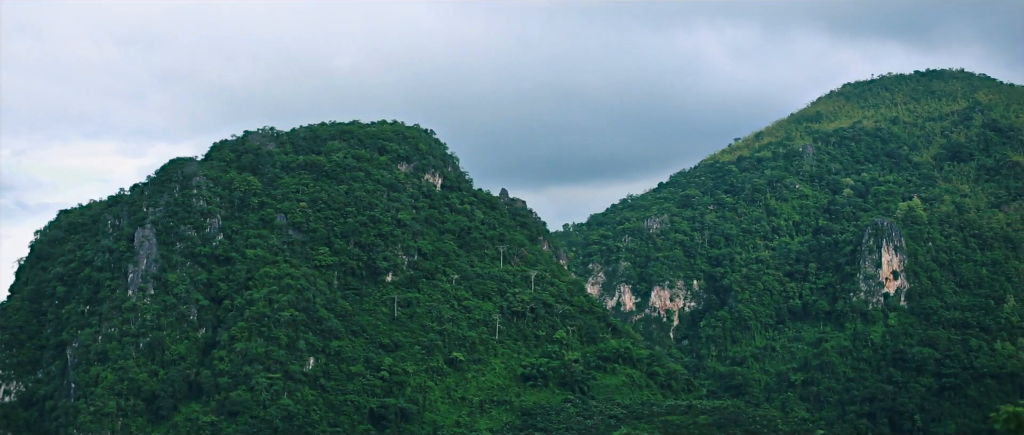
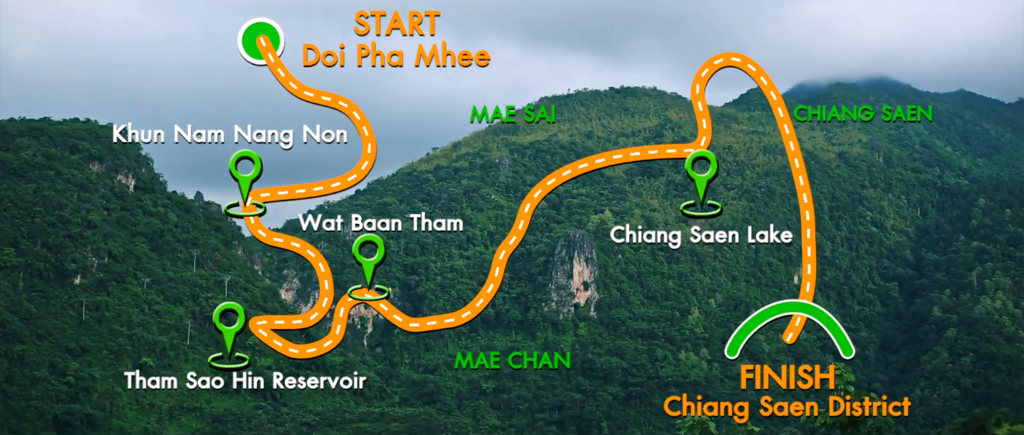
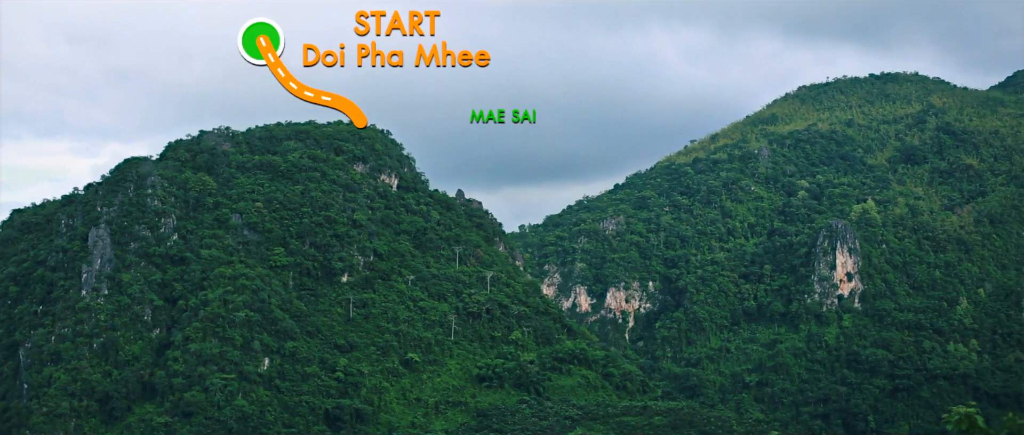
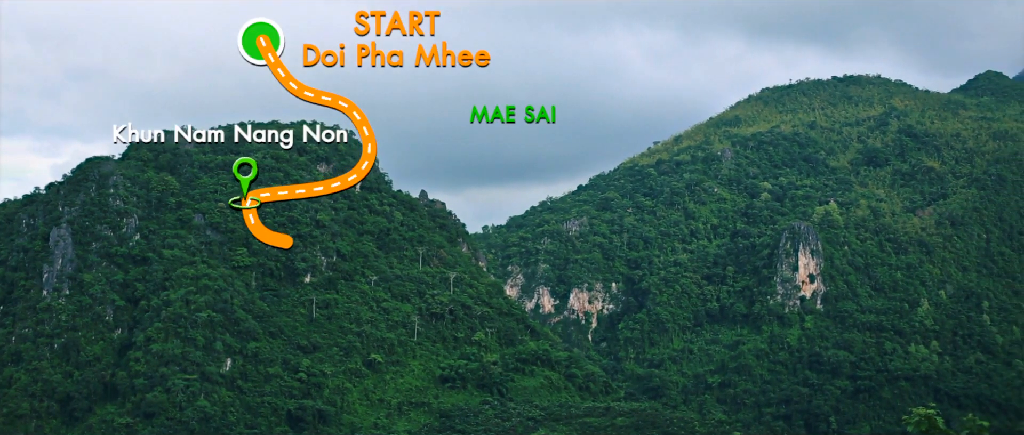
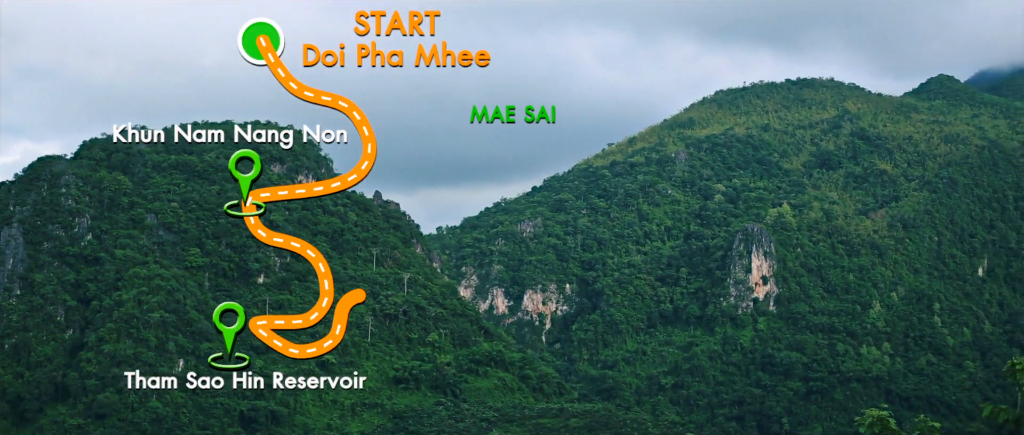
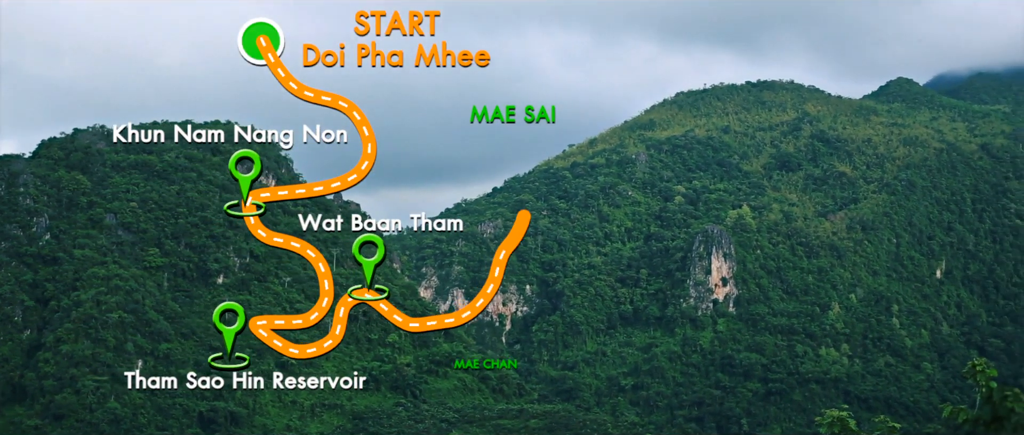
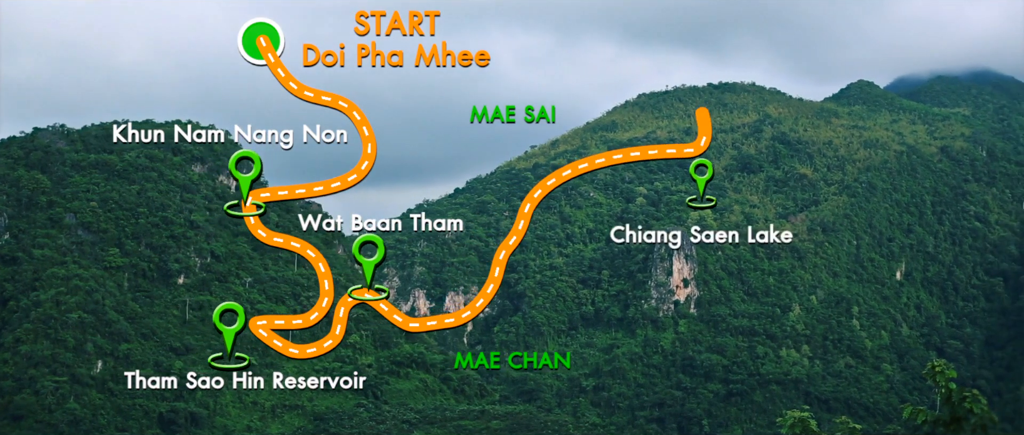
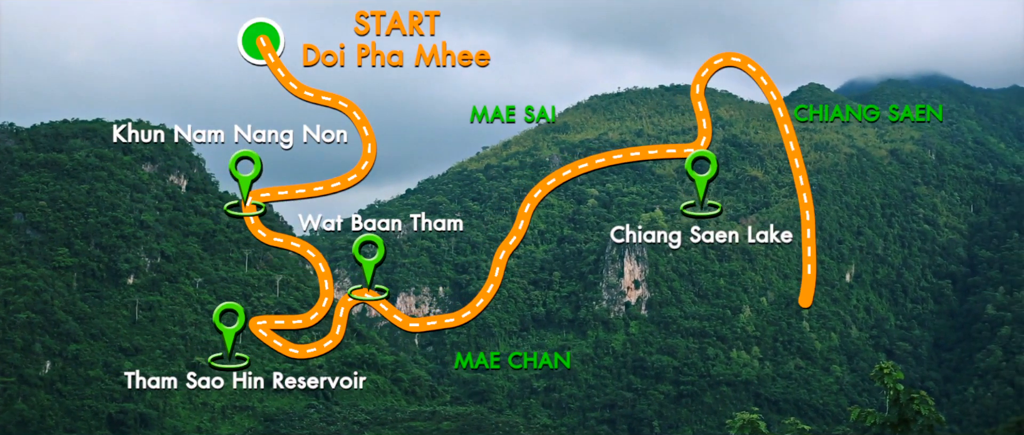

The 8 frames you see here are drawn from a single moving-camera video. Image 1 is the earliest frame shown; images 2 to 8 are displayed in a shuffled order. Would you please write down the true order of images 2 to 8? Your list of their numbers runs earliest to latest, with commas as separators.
3, 4, 5, 6, 7, 8, 2
